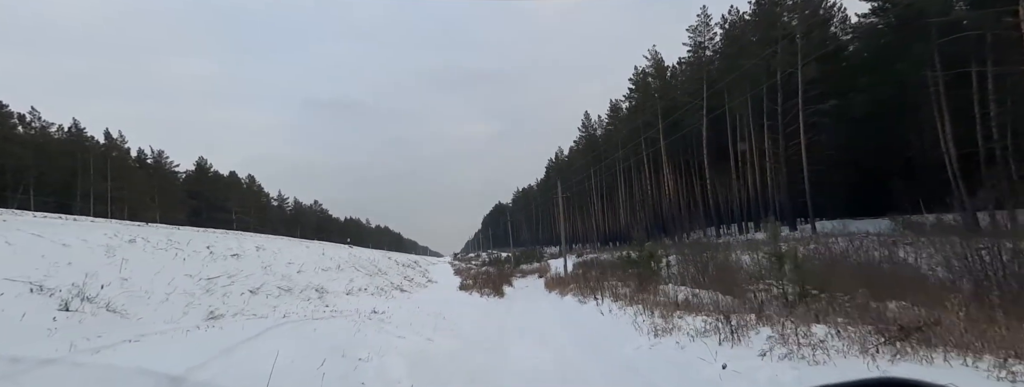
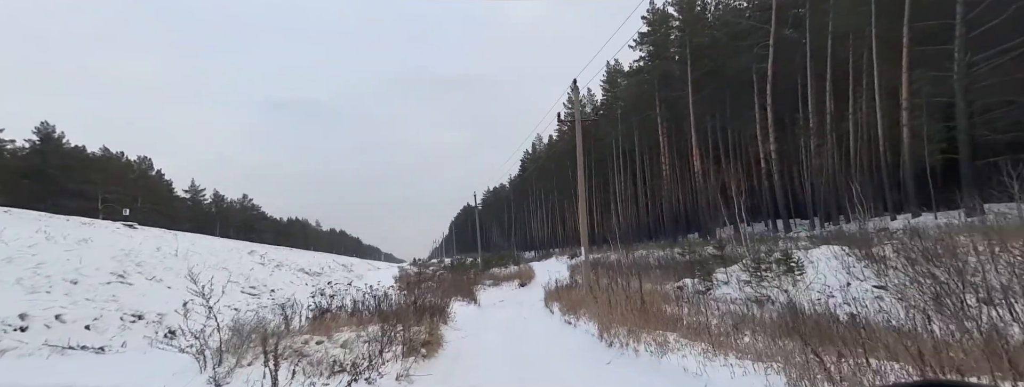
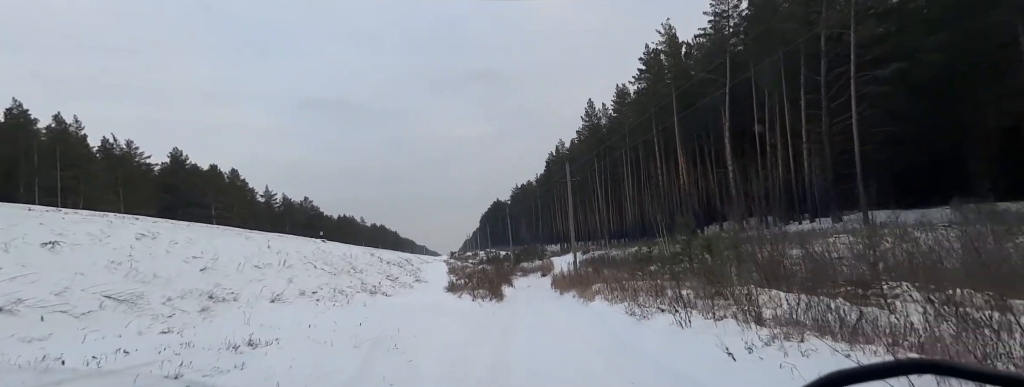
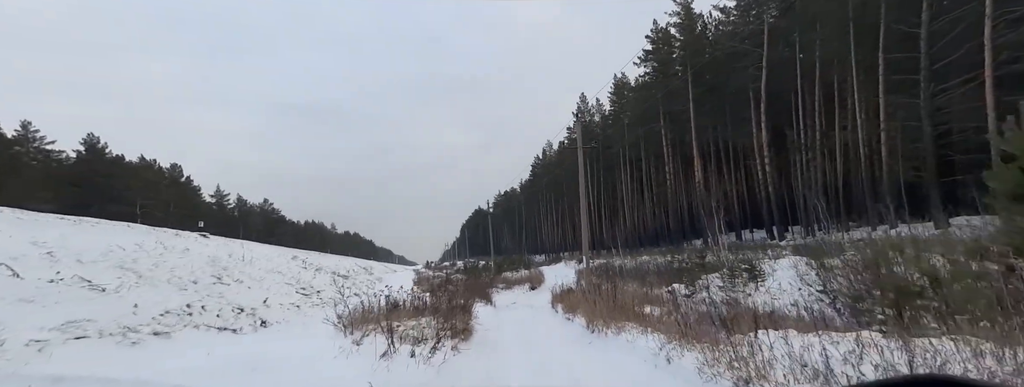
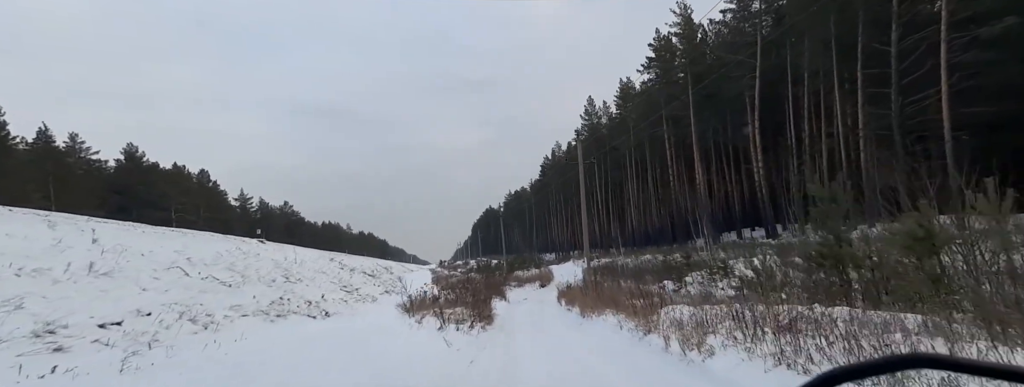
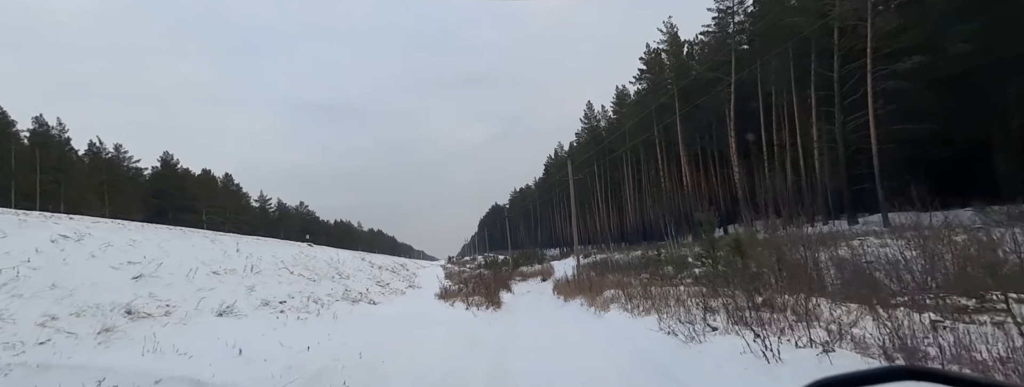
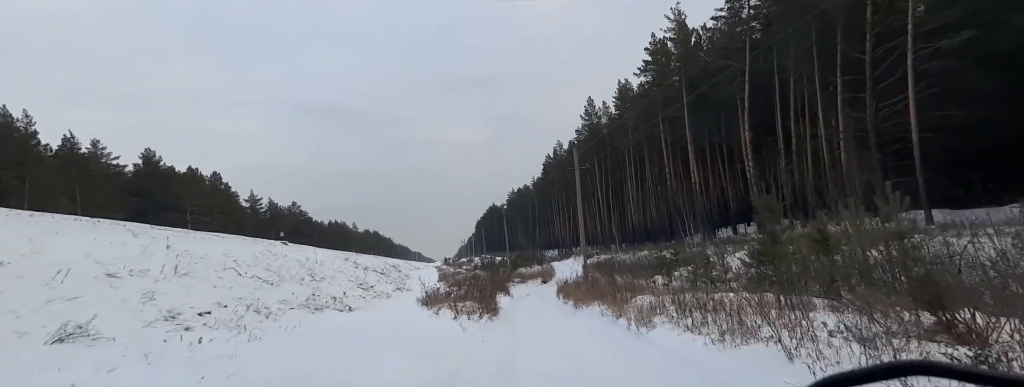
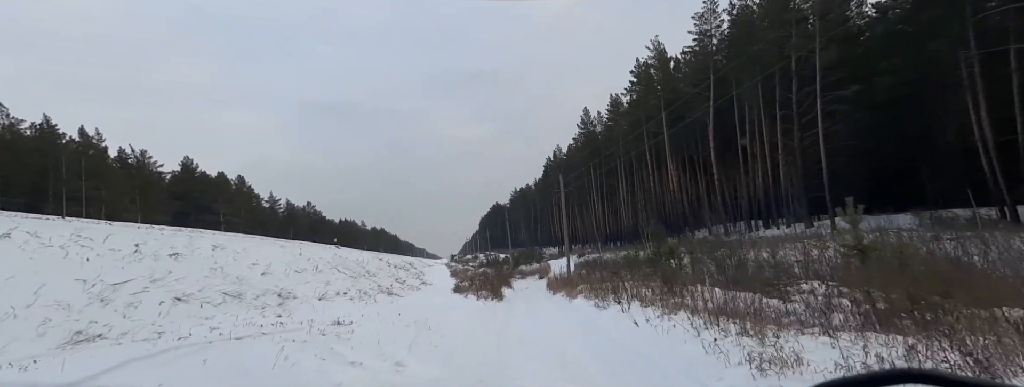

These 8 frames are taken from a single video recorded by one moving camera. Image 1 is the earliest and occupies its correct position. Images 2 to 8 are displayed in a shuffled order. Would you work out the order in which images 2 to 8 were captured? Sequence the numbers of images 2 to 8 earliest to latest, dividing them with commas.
8, 3, 6, 7, 5, 4, 2
